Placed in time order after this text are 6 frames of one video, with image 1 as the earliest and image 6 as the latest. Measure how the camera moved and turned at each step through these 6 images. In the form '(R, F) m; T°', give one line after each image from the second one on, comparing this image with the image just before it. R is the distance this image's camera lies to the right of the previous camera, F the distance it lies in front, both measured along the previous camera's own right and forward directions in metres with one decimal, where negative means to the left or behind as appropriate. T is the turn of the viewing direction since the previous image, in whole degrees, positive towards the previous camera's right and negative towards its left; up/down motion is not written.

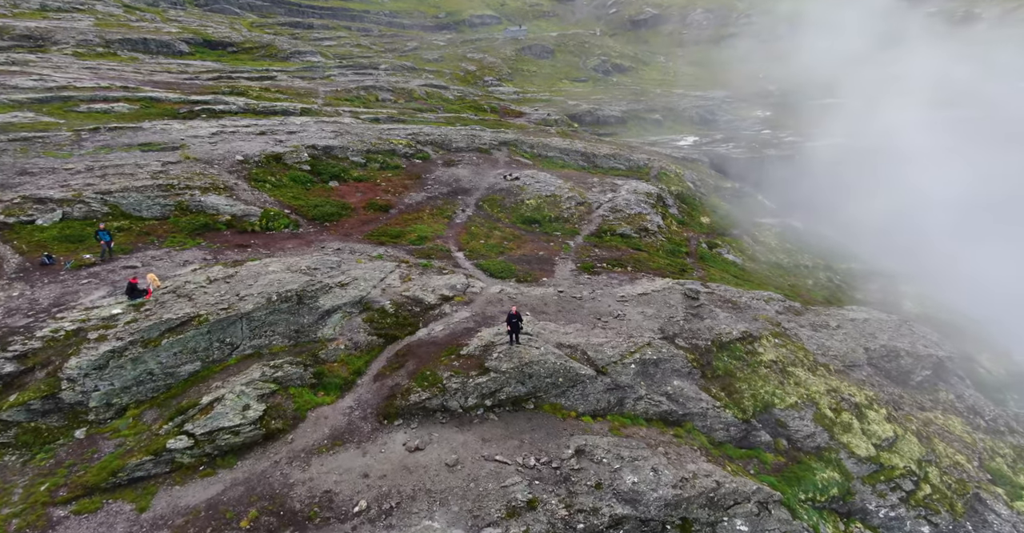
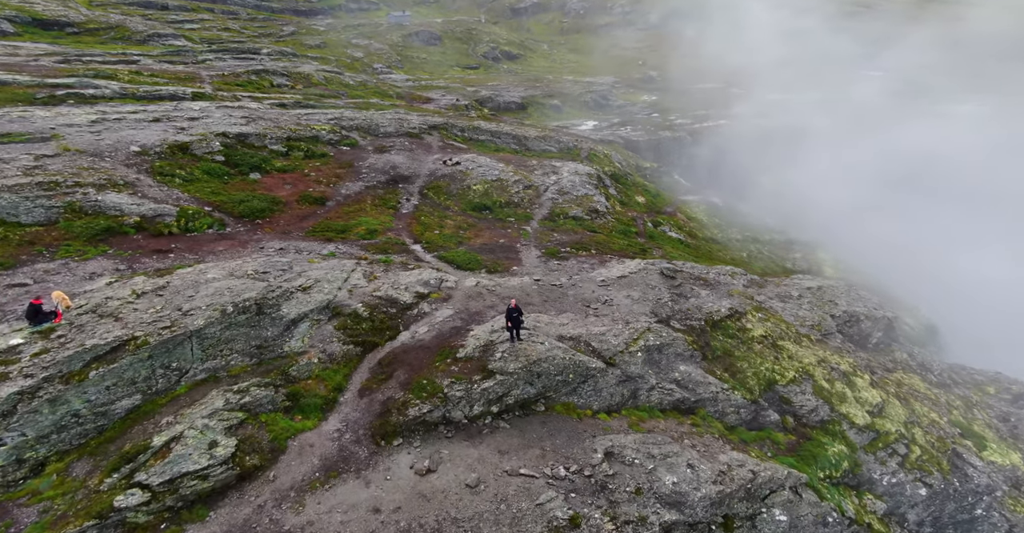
(-3.3, +3.0) m; +8°
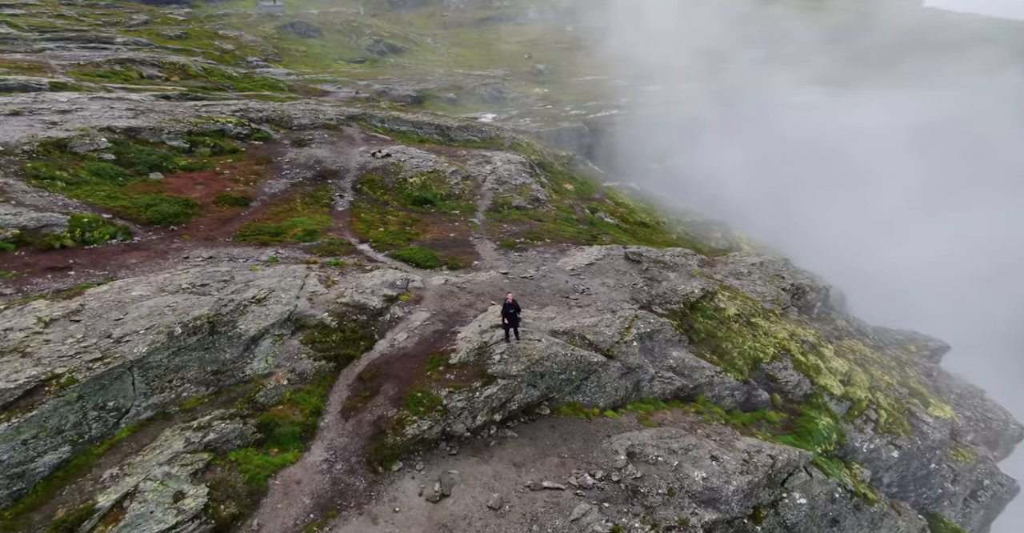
(-3.0, +2.2) m; +8°
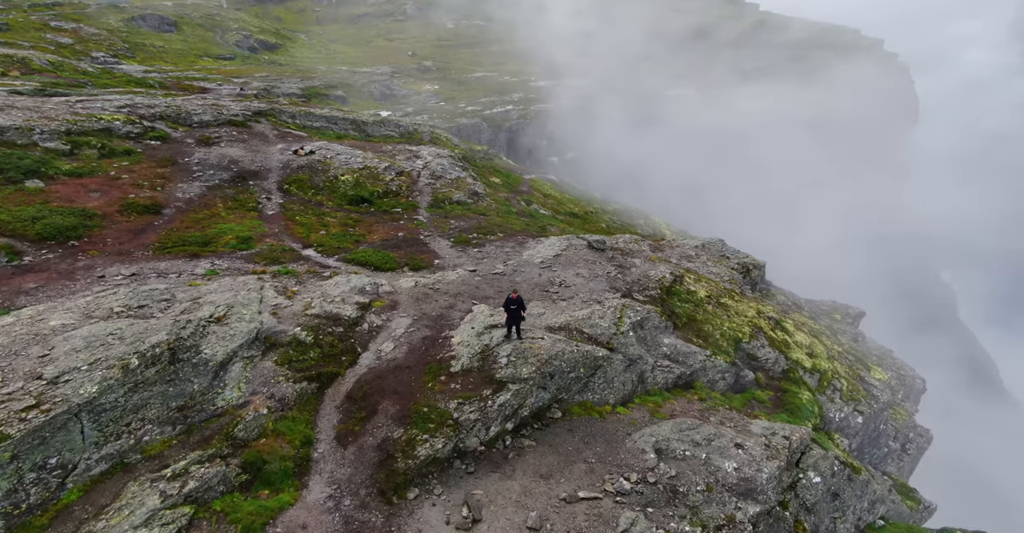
(-3.2, +1.8) m; +8°
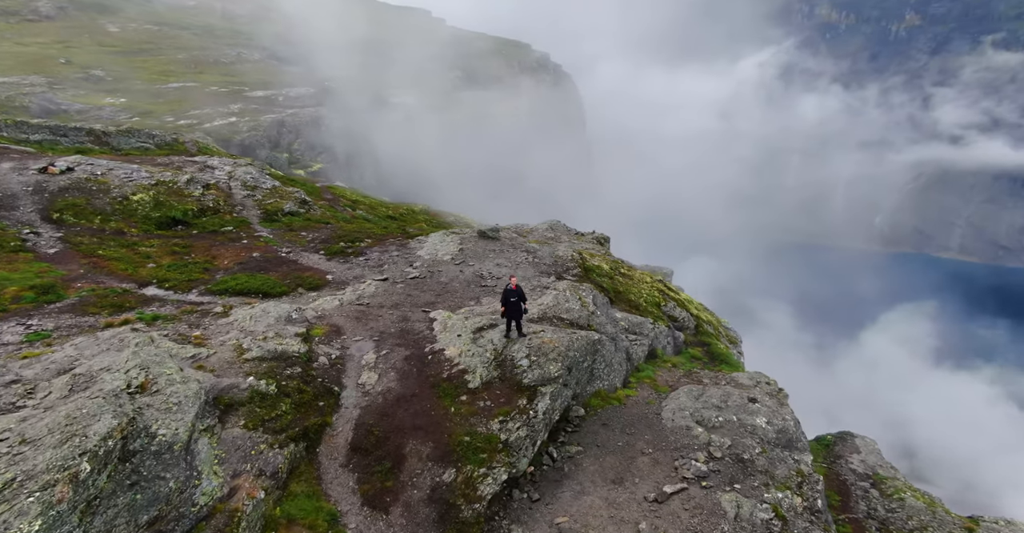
(-7.2, +3.4) m; +21°
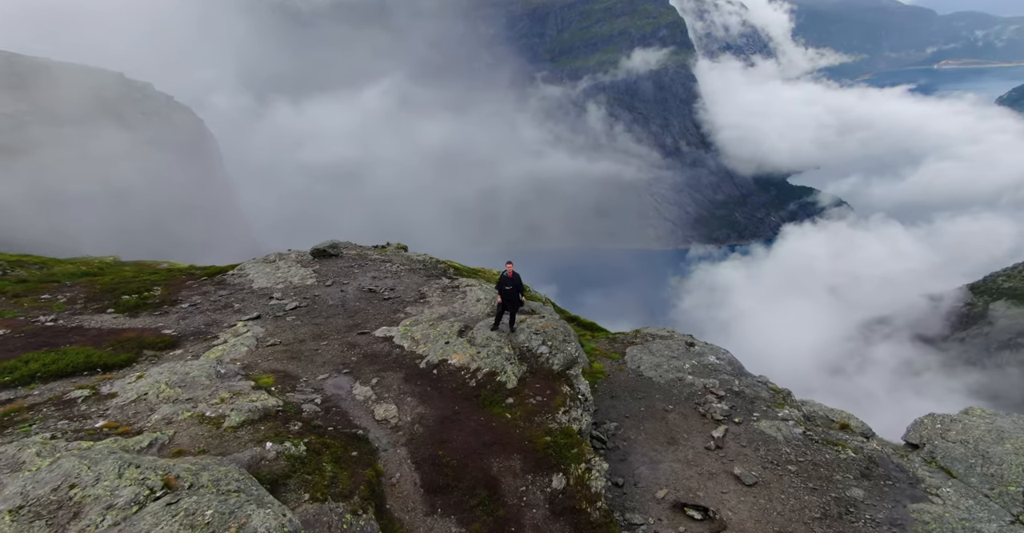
(-8.8, +2.6) m; +27°
